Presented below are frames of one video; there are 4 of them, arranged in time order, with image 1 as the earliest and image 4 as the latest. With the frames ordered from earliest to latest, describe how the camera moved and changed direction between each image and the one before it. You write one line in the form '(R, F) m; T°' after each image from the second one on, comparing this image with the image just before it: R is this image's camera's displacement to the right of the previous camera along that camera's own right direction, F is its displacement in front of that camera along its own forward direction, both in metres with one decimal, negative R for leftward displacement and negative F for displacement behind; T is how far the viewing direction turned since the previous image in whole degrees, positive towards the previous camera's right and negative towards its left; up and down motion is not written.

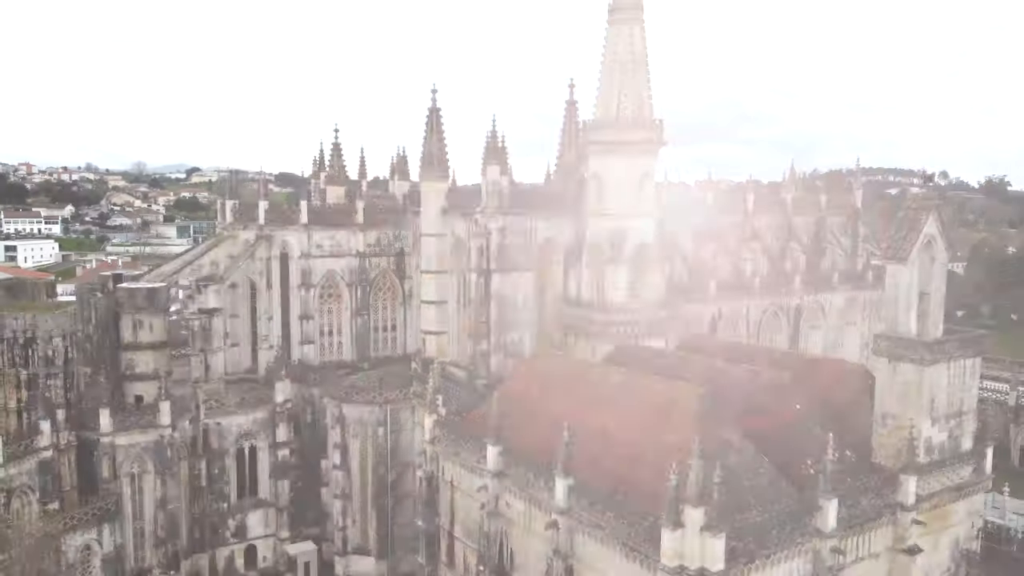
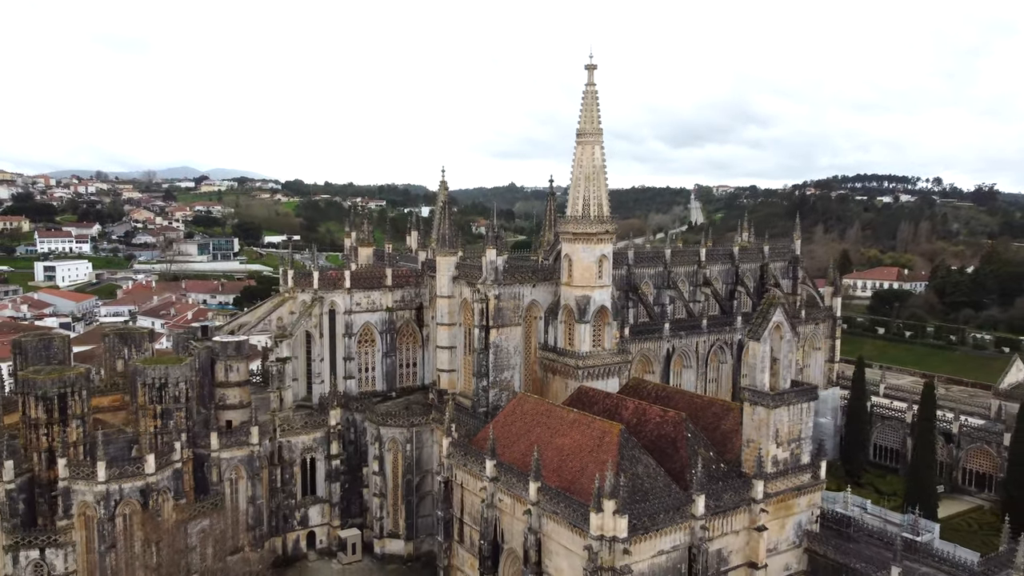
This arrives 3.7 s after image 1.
(+0.4, -7.8) m; 0°
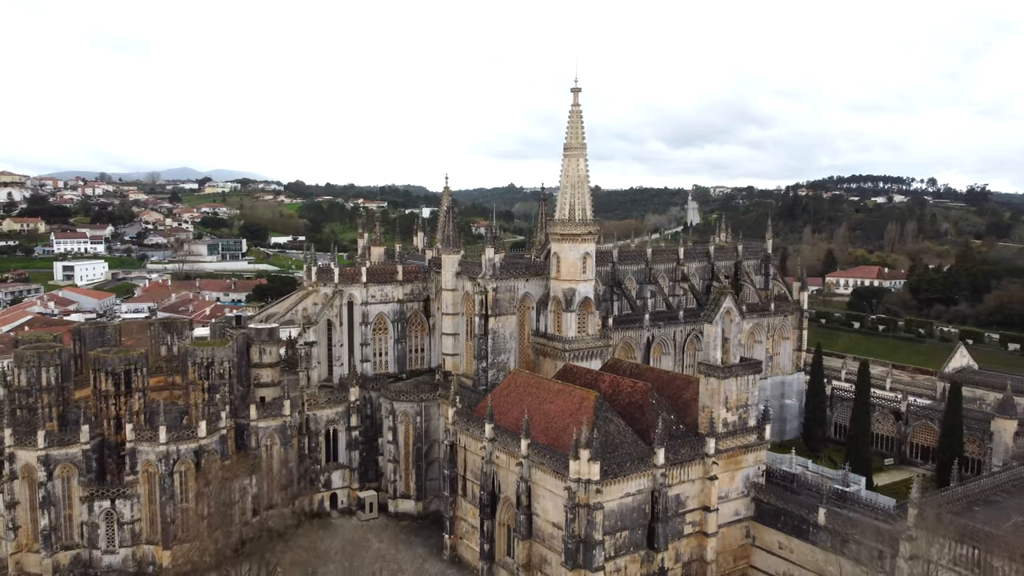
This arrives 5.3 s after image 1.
(+0.2, -4.6) m; 0°
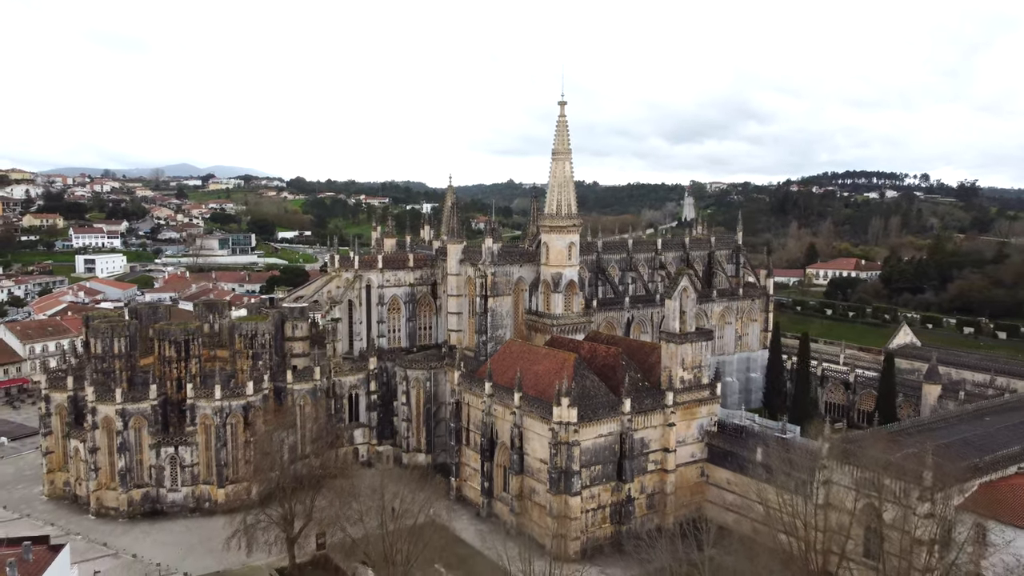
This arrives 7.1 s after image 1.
(+0.2, -5.9) m; 0°
